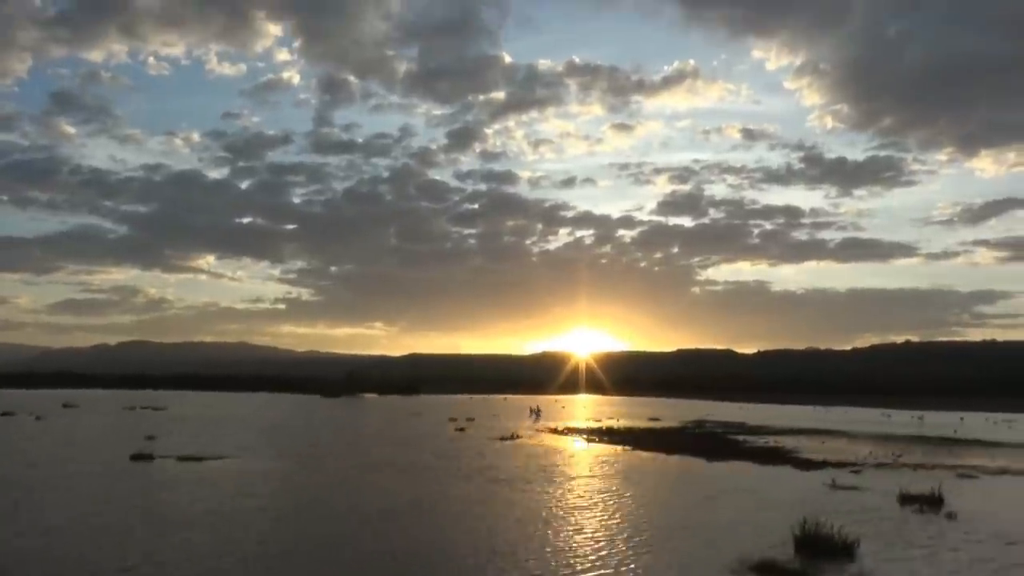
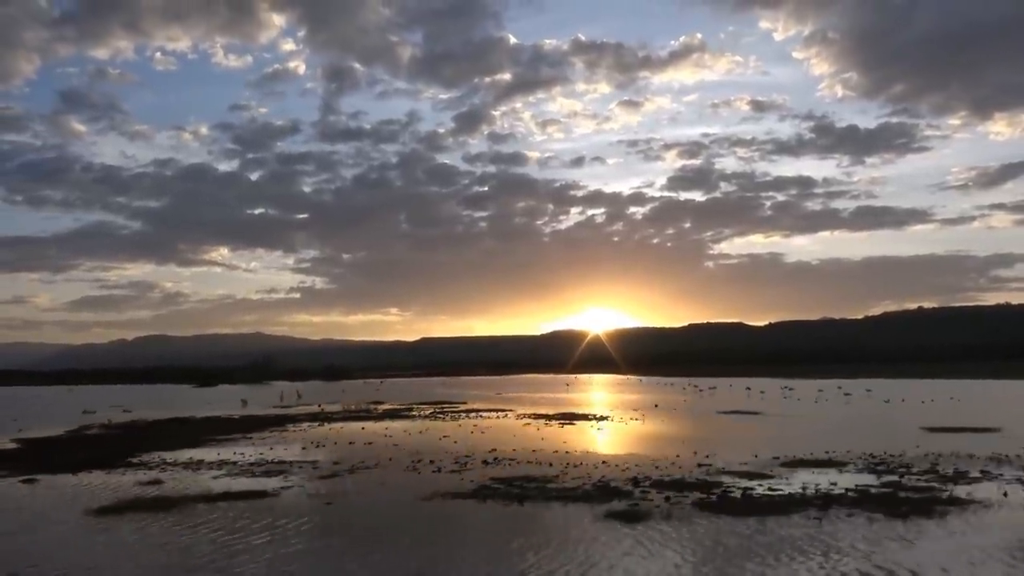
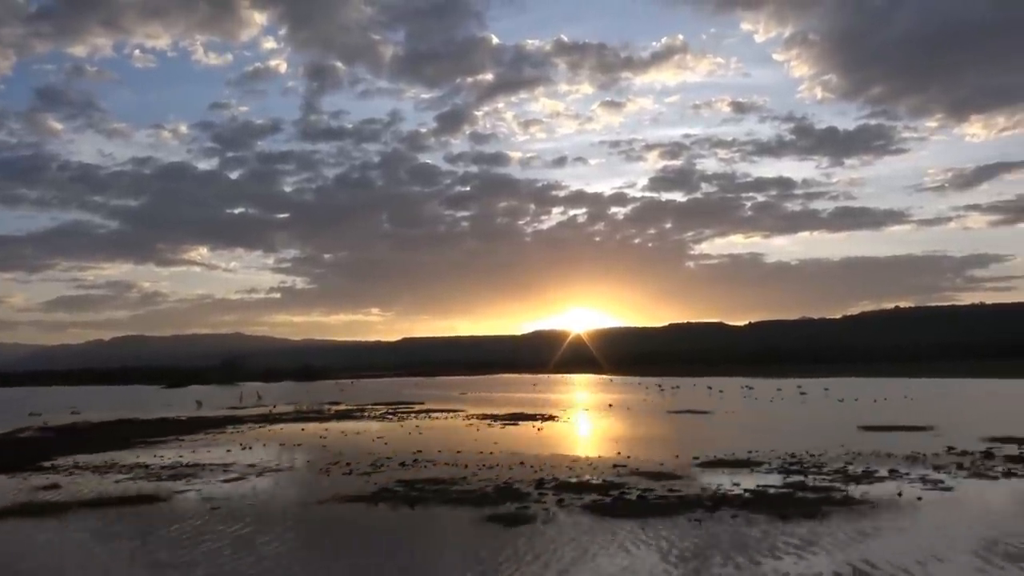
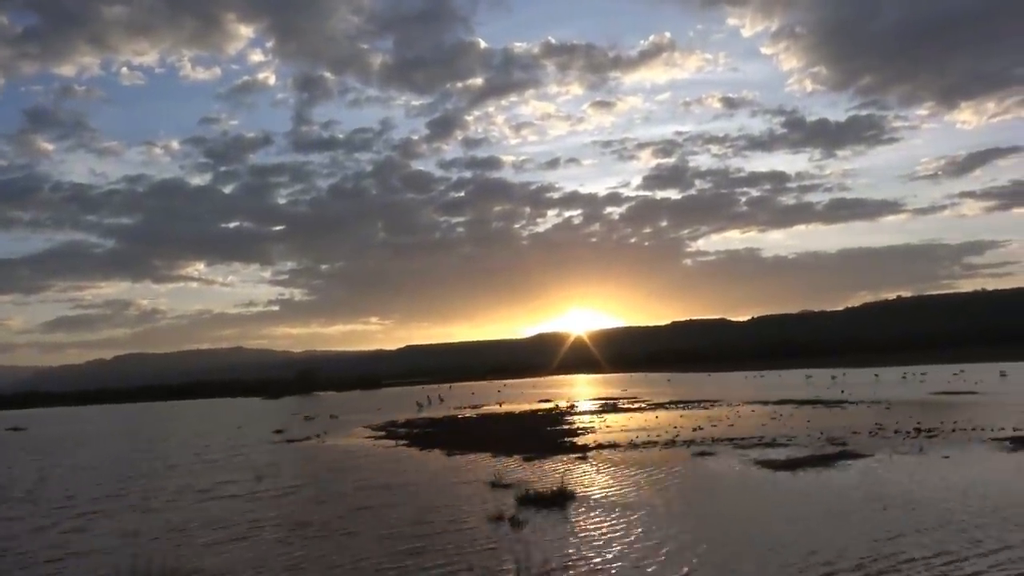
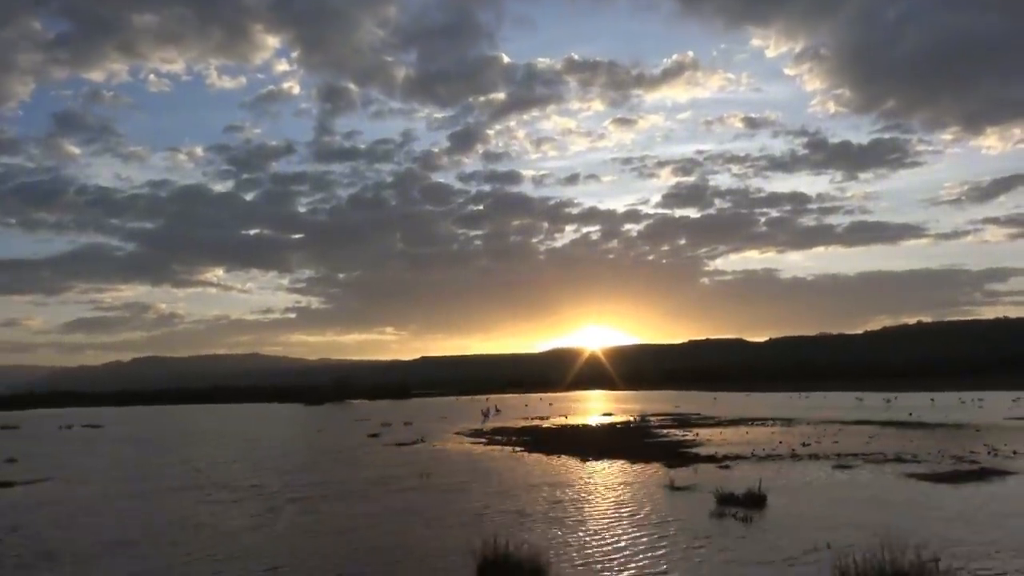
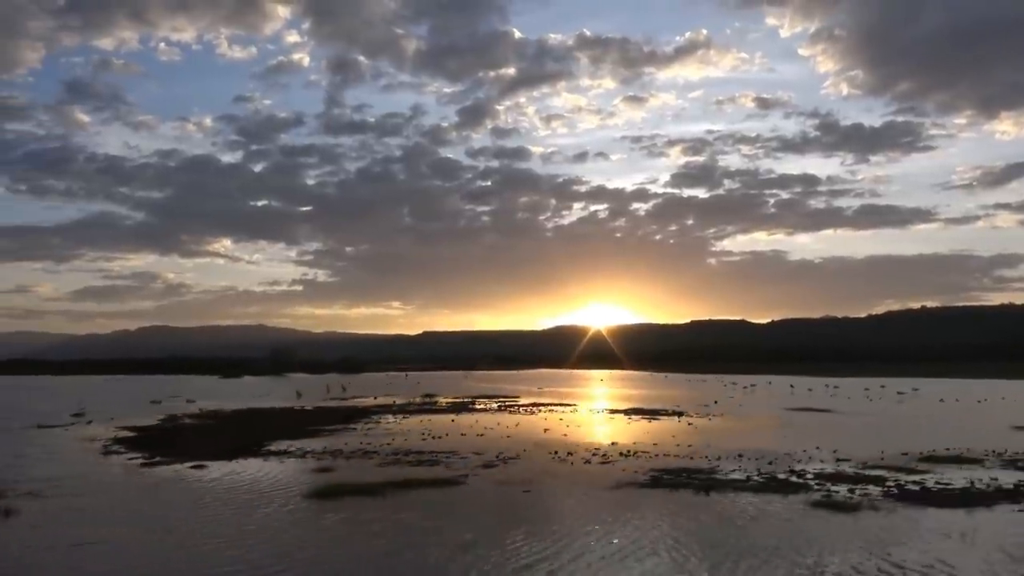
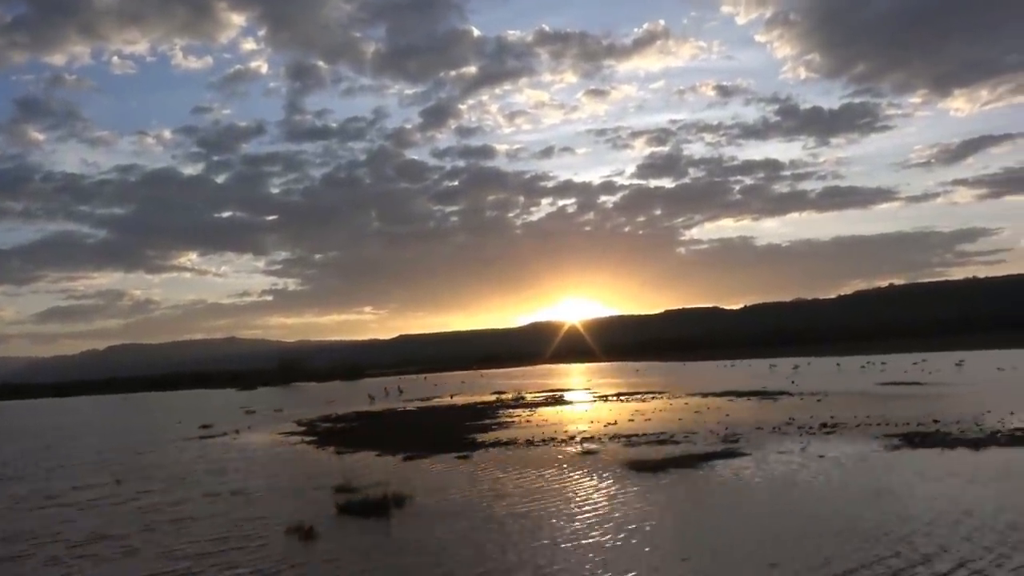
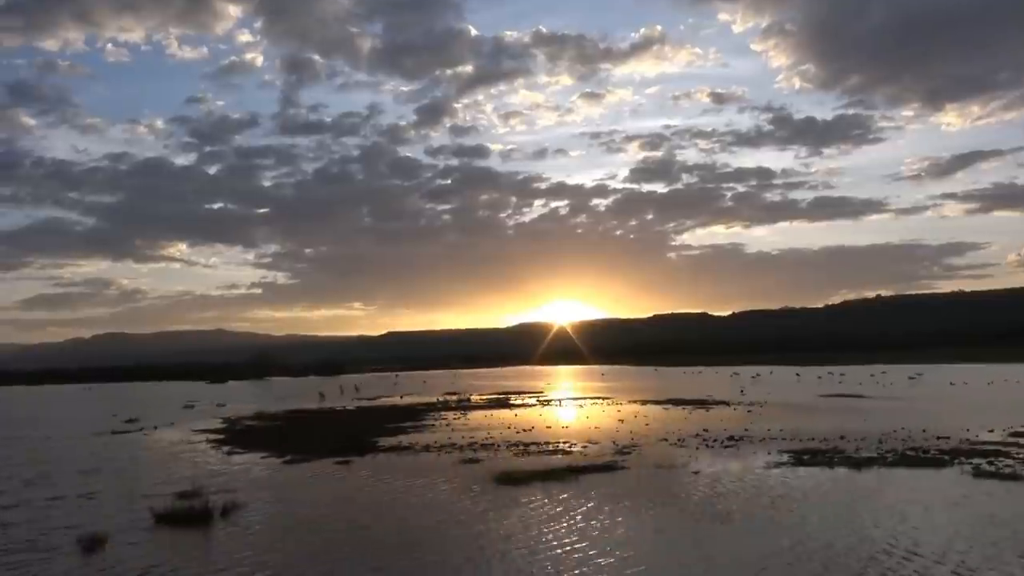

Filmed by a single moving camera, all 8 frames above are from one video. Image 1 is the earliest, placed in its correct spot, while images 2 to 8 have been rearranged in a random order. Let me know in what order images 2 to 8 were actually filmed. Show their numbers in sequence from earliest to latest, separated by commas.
5, 4, 7, 8, 6, 2, 3
